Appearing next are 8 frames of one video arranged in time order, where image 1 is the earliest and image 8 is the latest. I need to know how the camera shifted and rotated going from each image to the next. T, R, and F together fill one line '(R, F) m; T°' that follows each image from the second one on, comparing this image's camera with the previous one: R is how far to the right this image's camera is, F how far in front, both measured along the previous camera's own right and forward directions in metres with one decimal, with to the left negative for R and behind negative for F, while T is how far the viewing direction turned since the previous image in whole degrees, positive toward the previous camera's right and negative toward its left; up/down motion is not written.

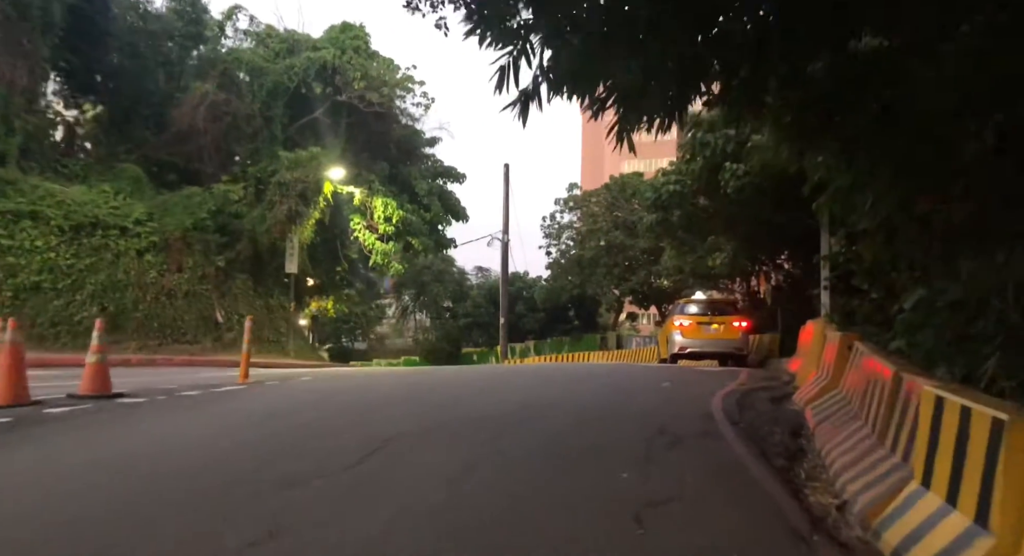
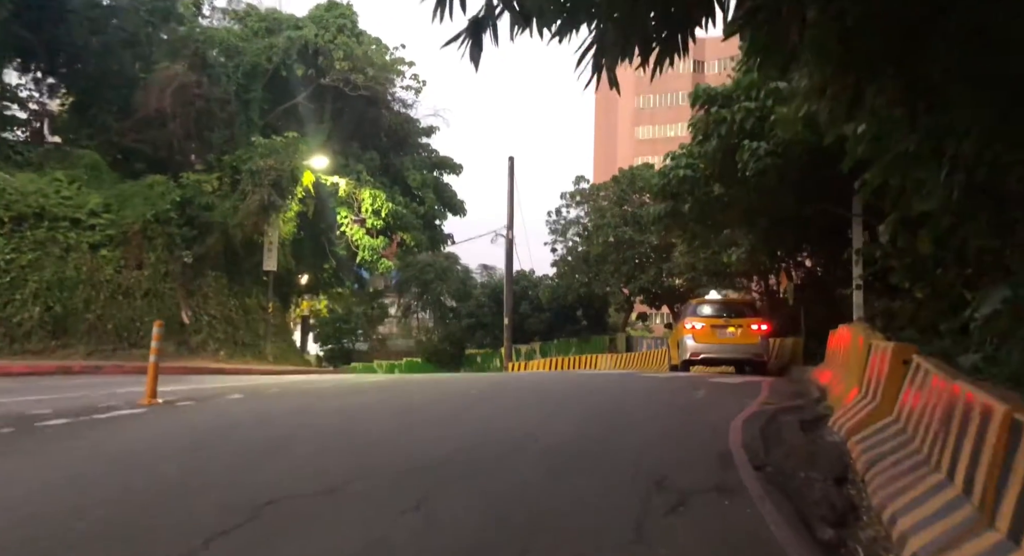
(+0.5, +2.1) m; -1°
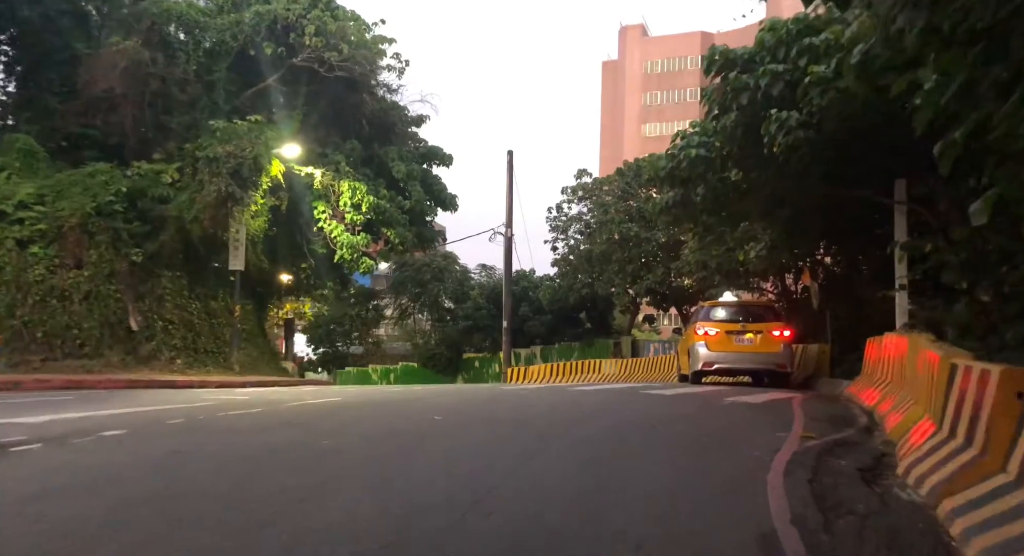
(+0.4, +2.4) m; 0°
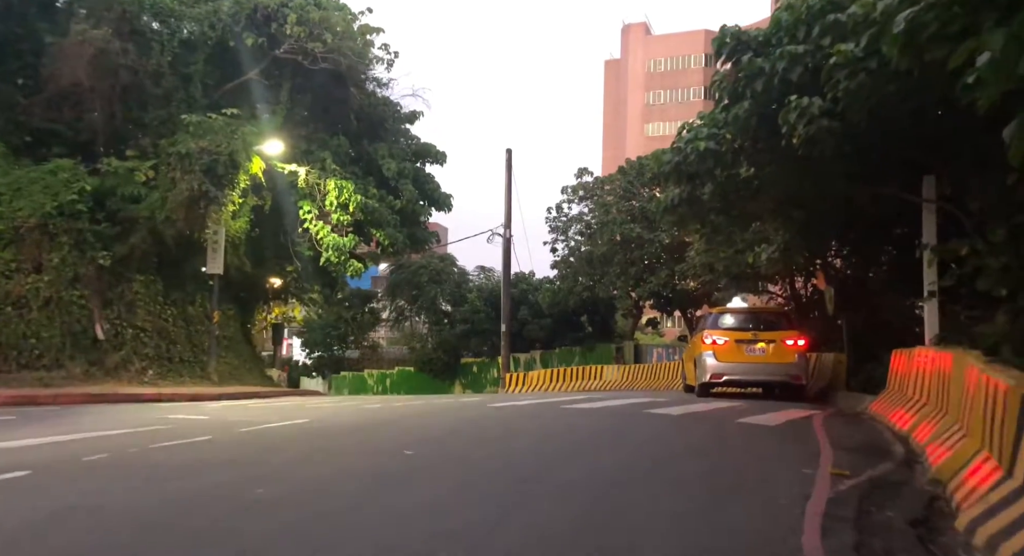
(+0.2, +1.3) m; 0°
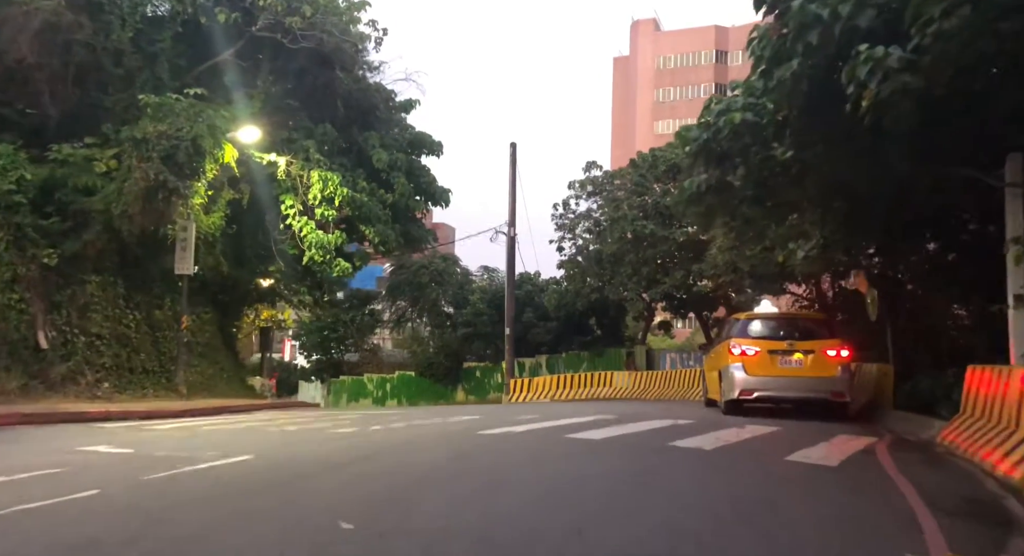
(+0.2, +2.1) m; -1°
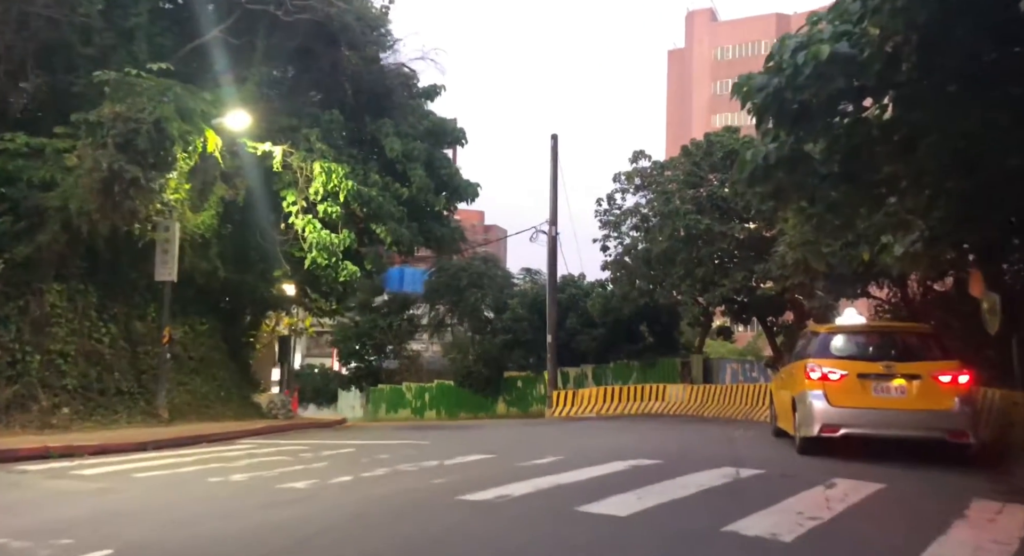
(+0.5, +2.8) m; -4°
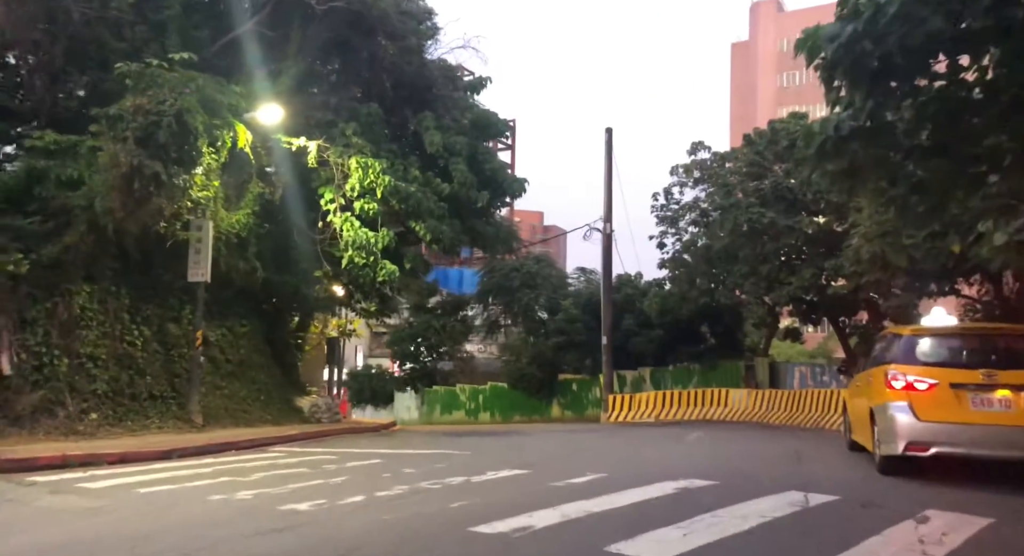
(+0.2, +1.0) m; -4°
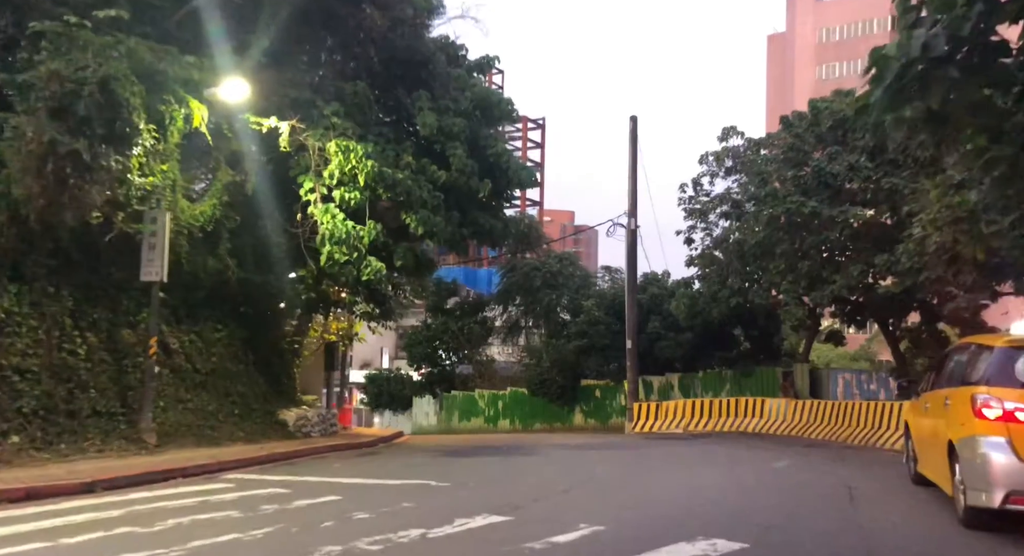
(+0.6, +2.2) m; -2°
